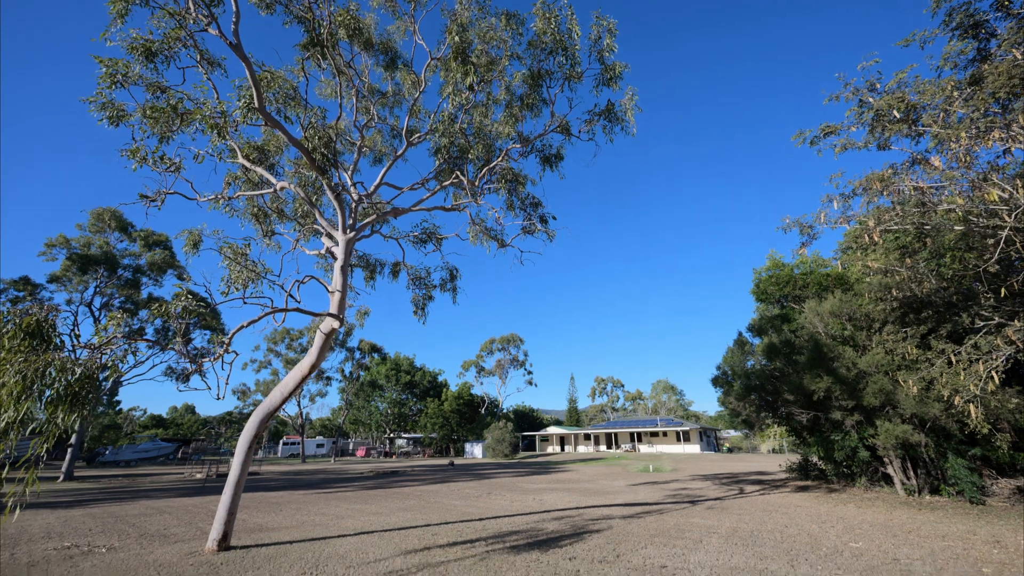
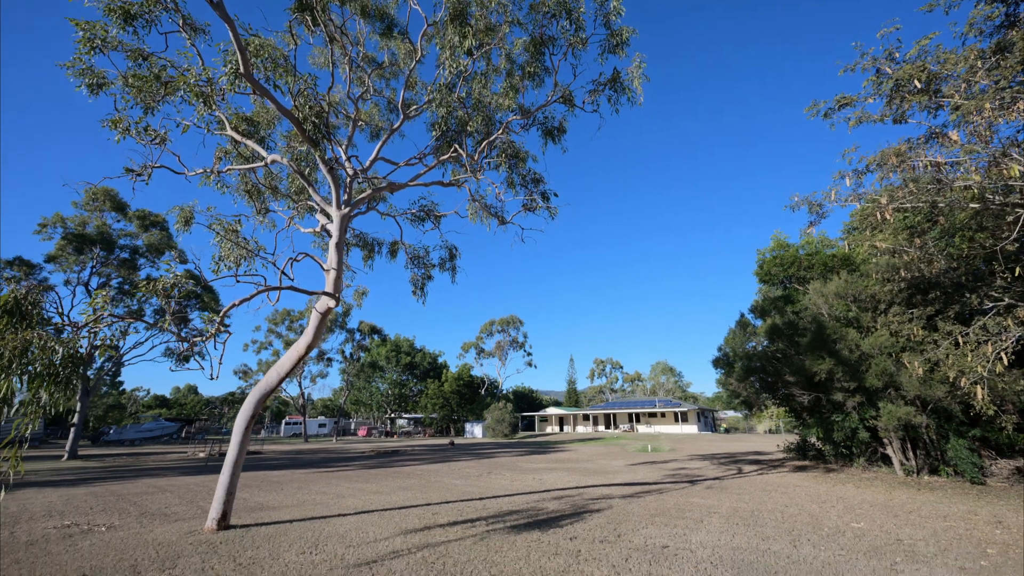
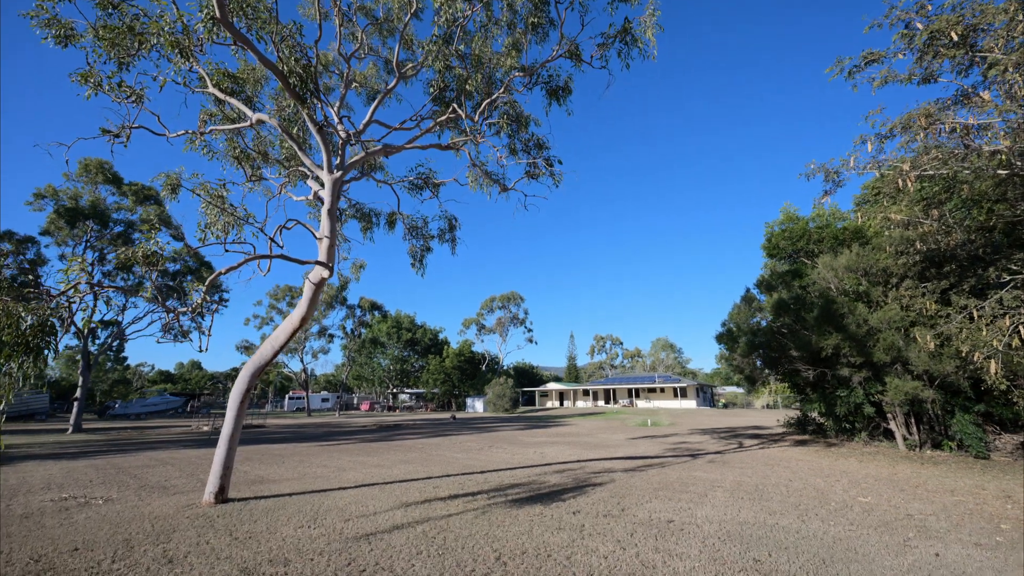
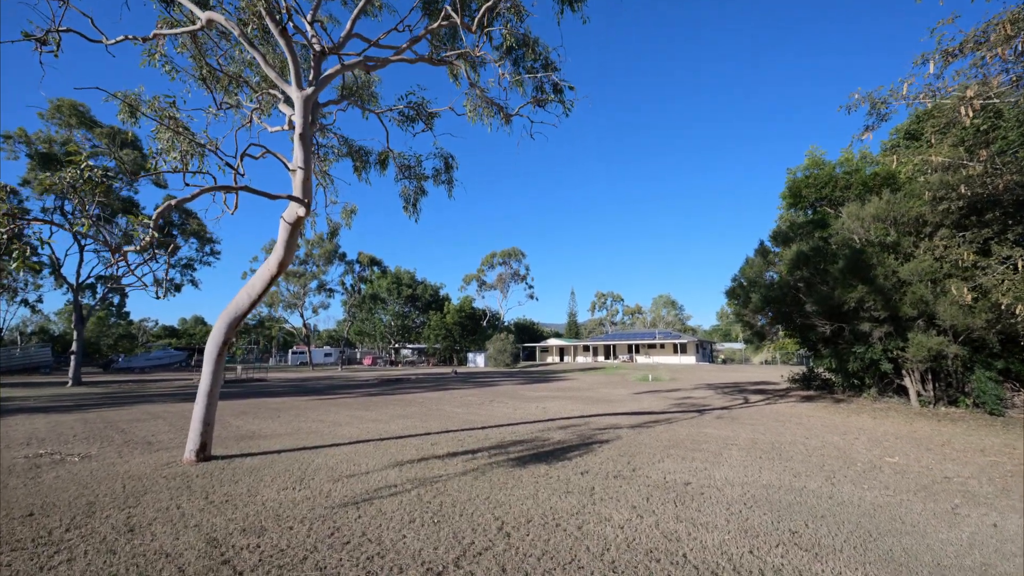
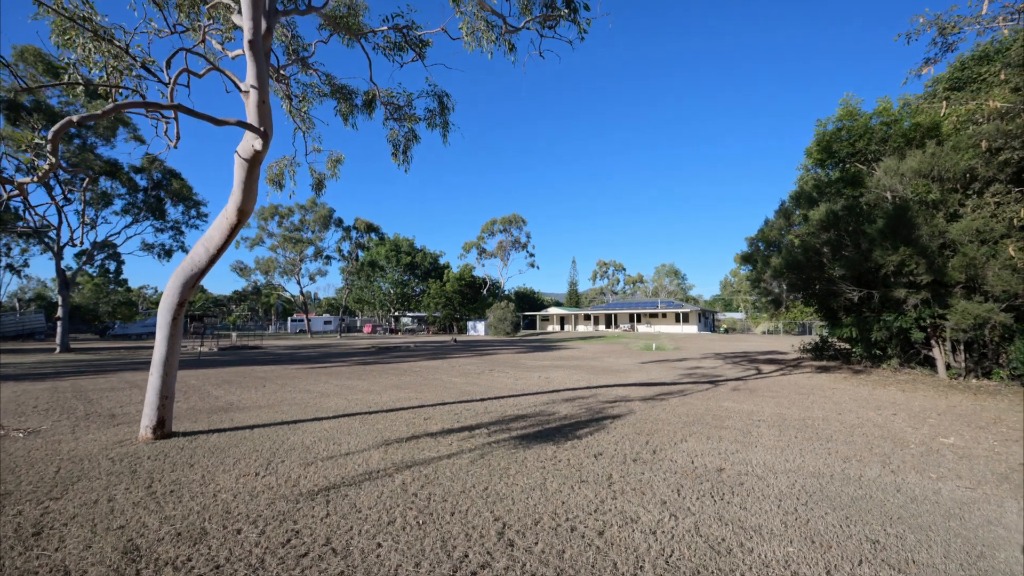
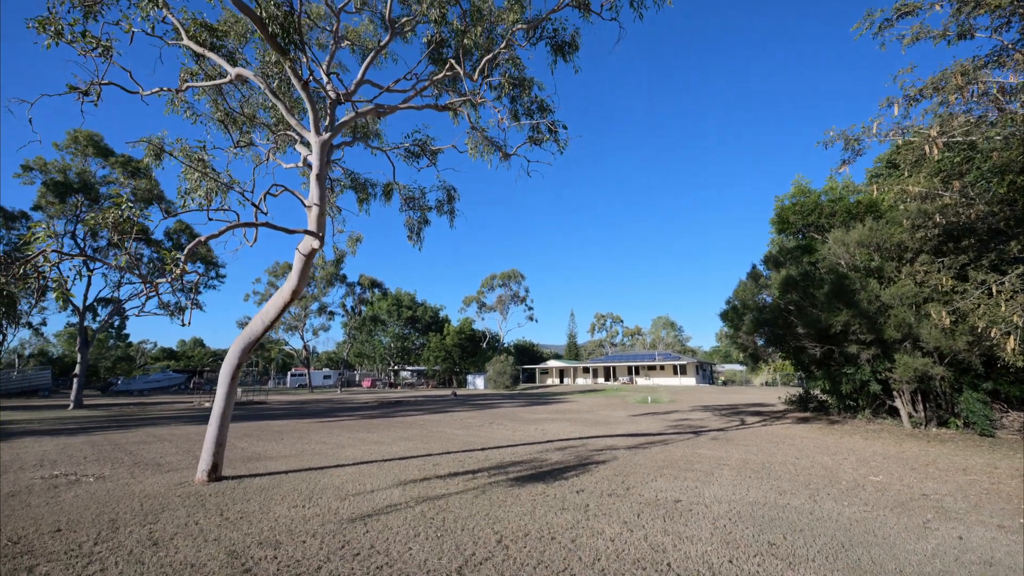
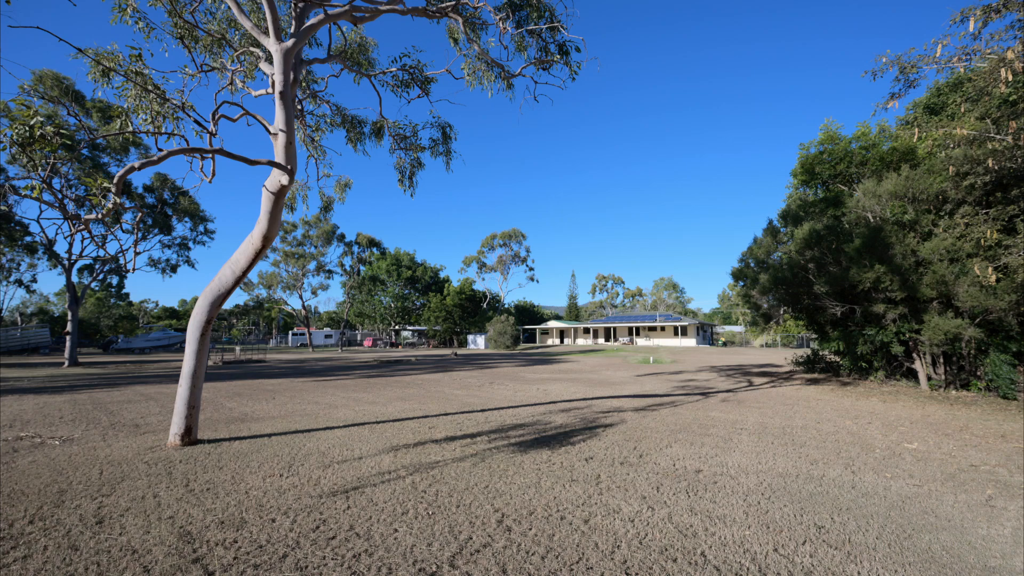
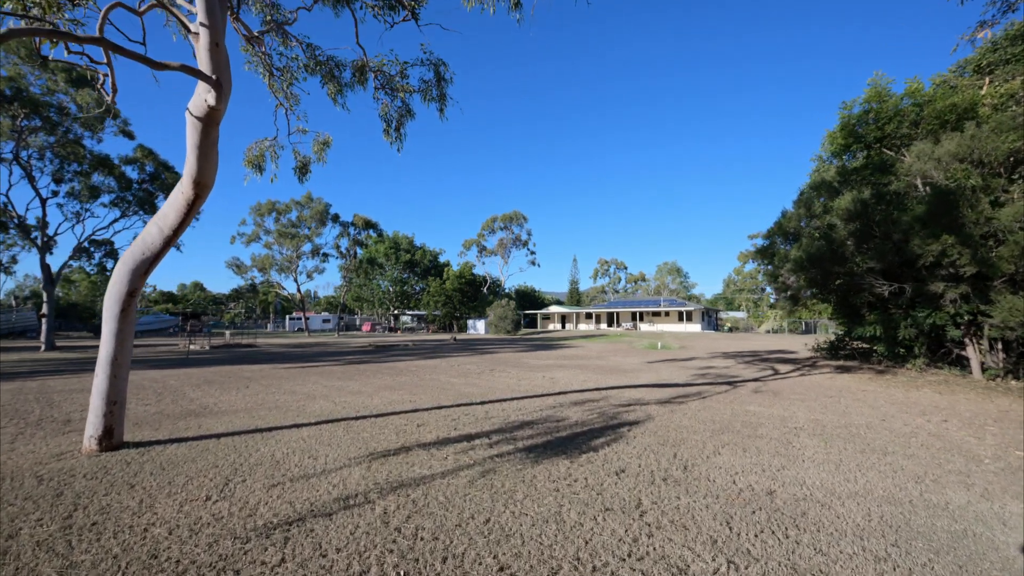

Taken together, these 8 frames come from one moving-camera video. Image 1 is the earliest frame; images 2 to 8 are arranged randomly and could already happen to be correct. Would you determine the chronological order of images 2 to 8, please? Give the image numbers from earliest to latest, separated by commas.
2, 3, 6, 4, 7, 5, 8
